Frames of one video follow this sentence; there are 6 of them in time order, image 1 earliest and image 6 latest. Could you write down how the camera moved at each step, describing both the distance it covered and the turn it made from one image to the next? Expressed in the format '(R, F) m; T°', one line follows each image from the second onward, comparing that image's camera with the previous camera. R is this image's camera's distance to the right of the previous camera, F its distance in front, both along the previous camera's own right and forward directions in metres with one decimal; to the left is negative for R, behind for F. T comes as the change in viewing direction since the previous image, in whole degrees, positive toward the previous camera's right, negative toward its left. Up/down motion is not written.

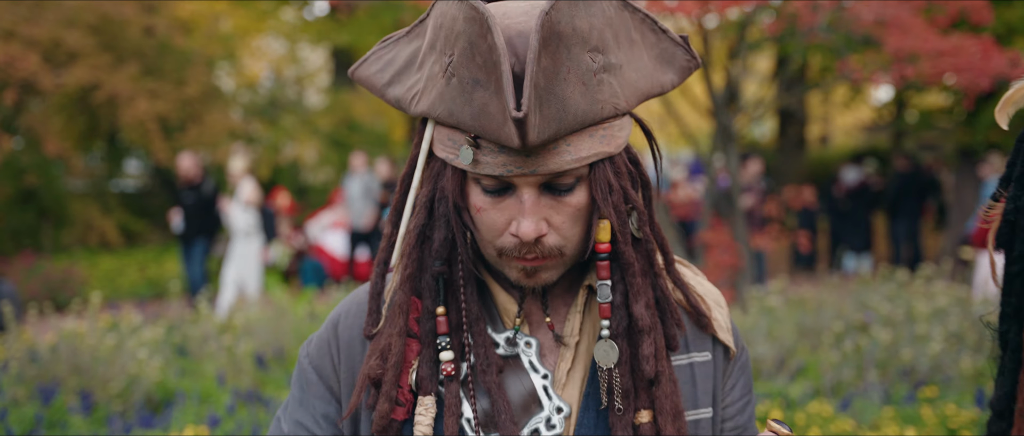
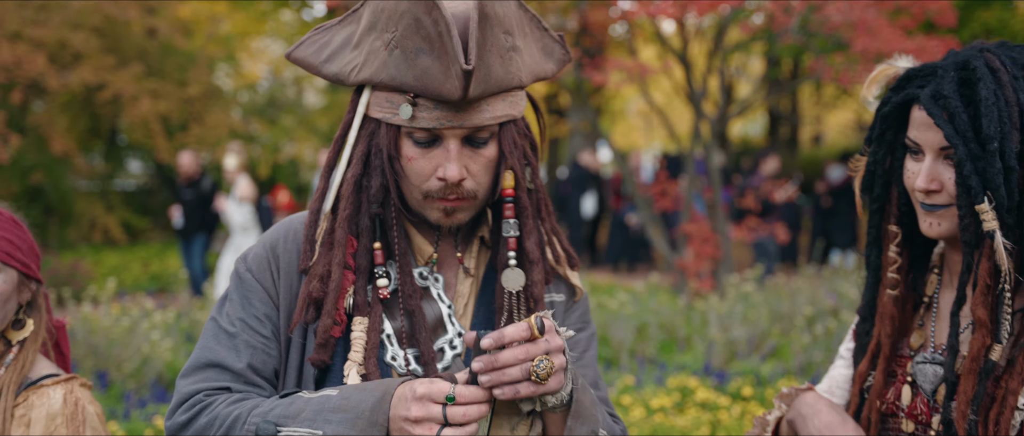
(0.0, -0.3) m; 0°
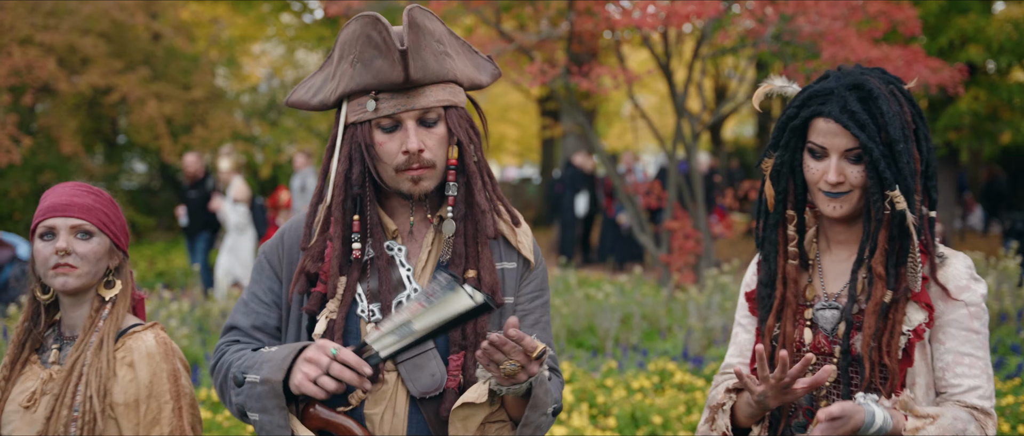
(0.0, -0.4) m; 0°
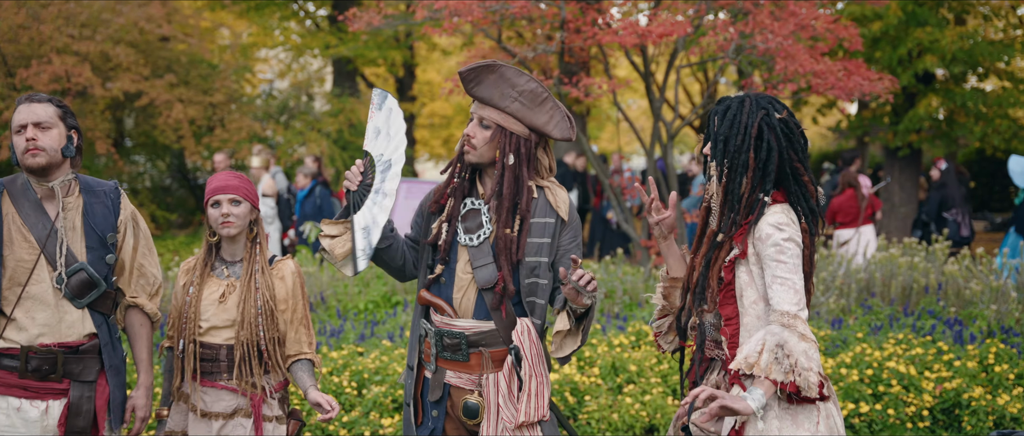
(0.0, -1.1) m; 0°
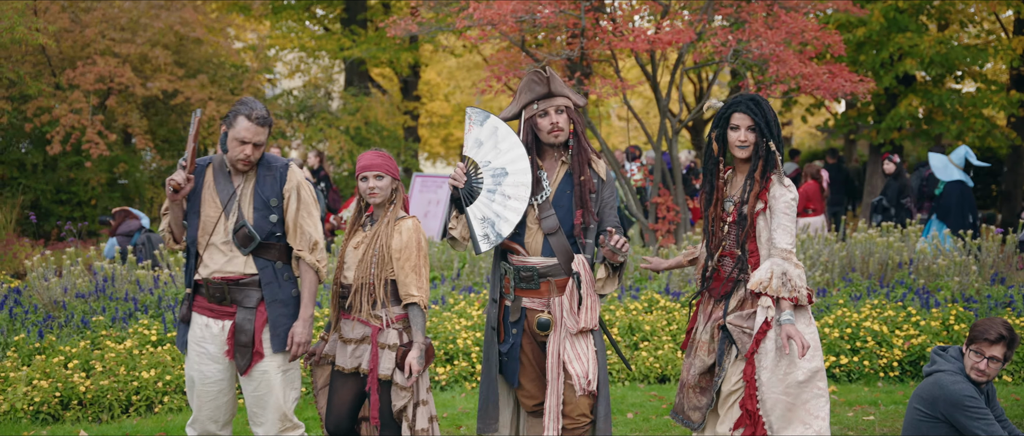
(-0.2, -1.0) m; 0°
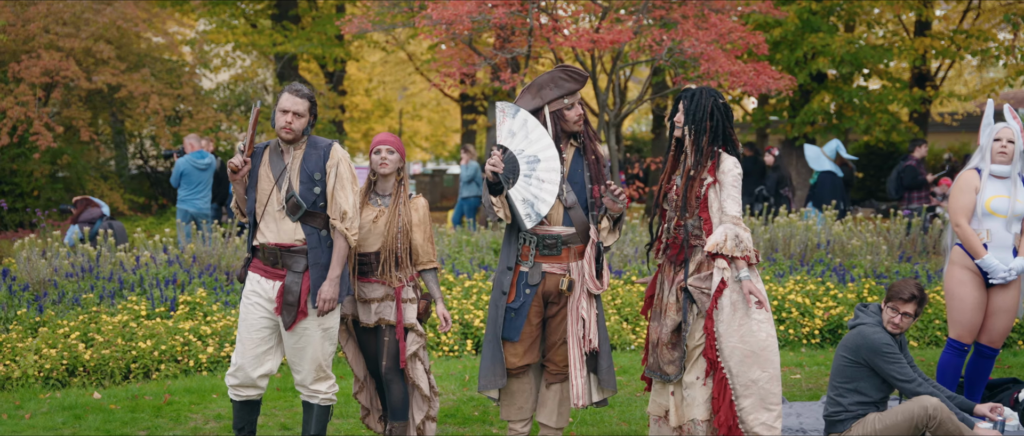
(-0.3, -0.6) m; +4°
